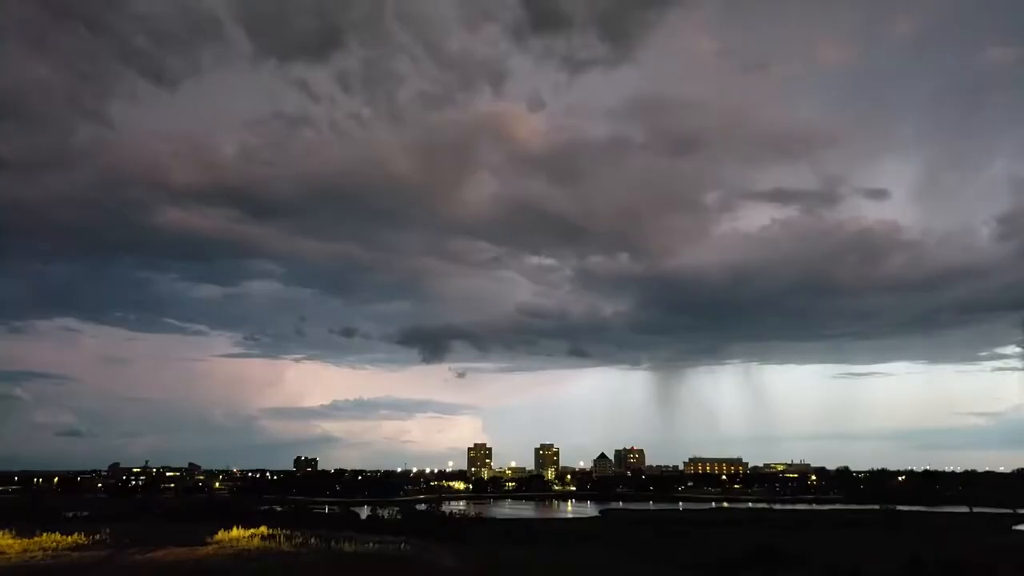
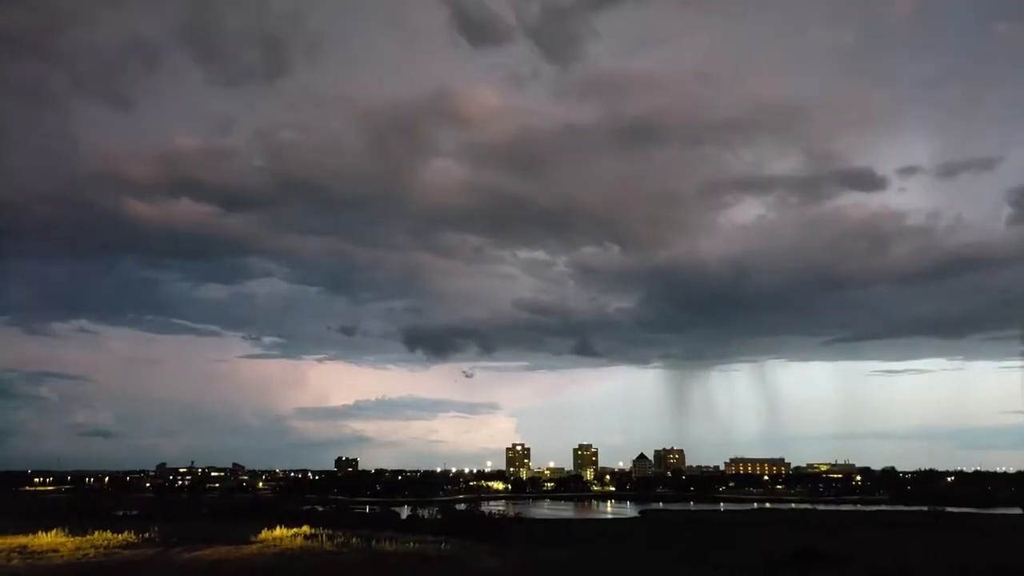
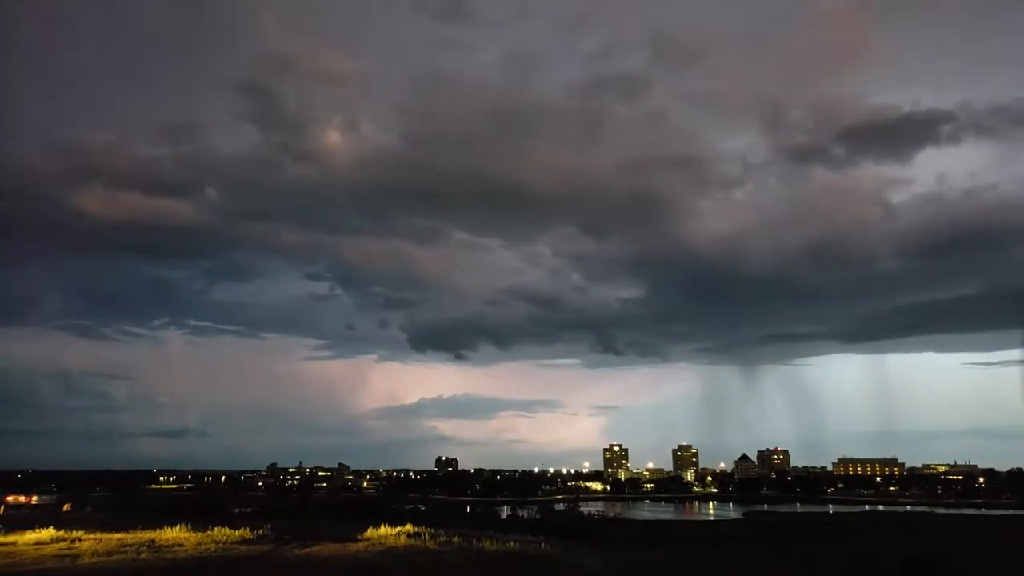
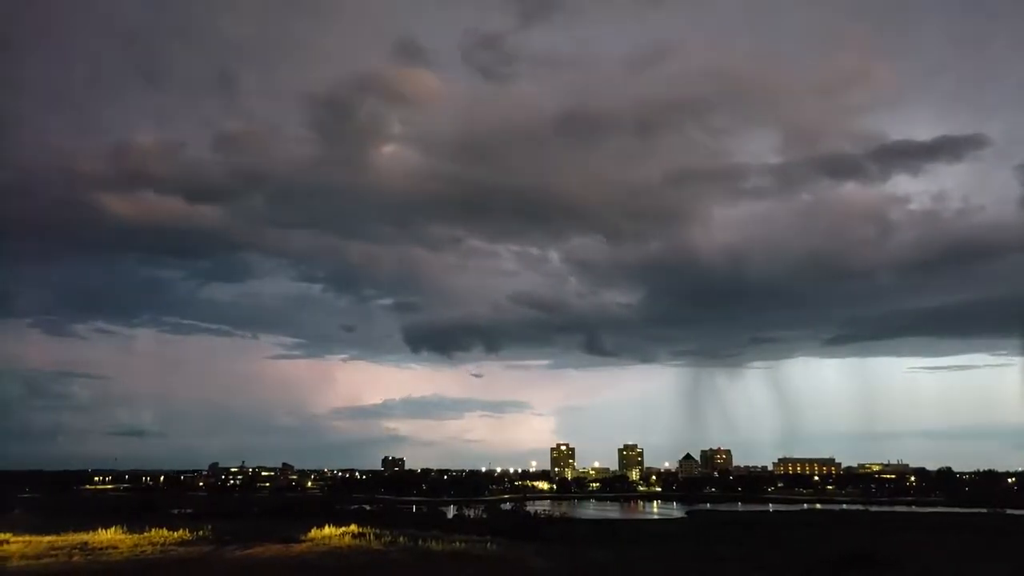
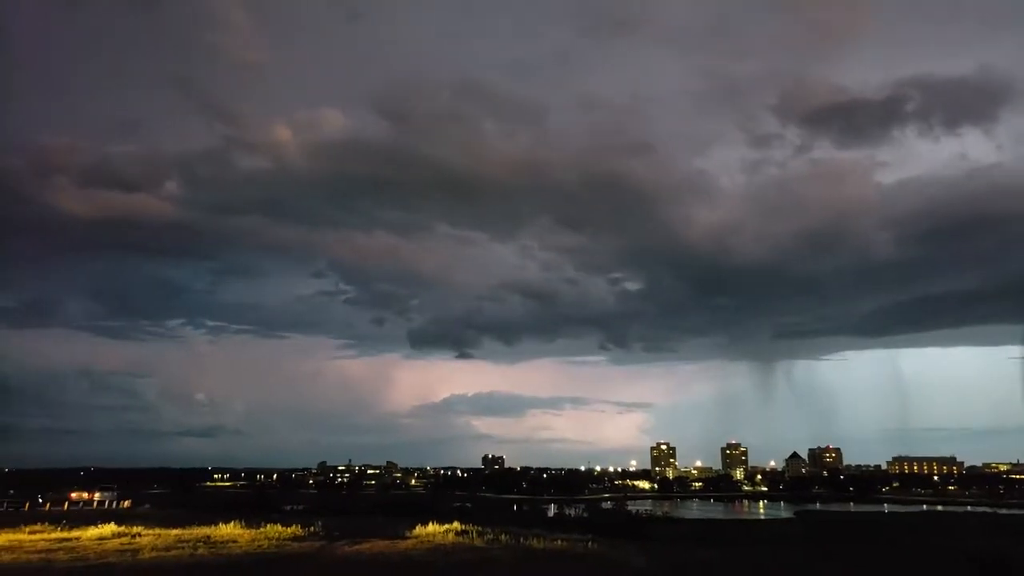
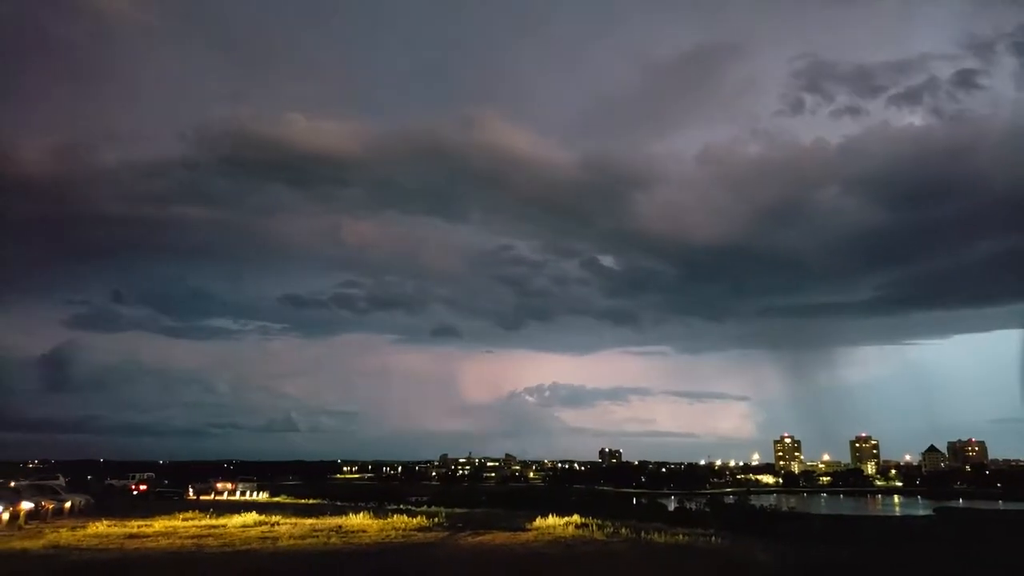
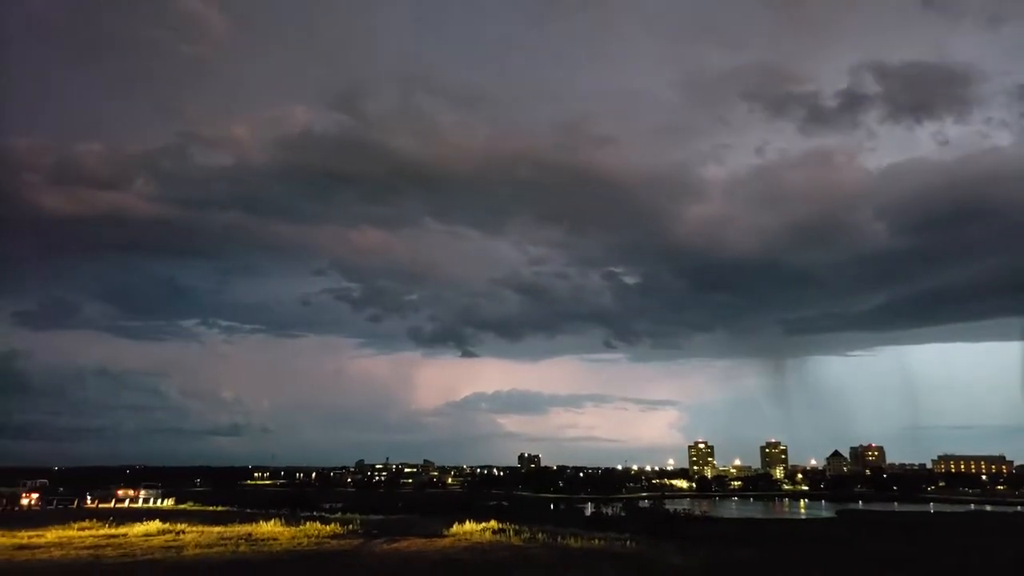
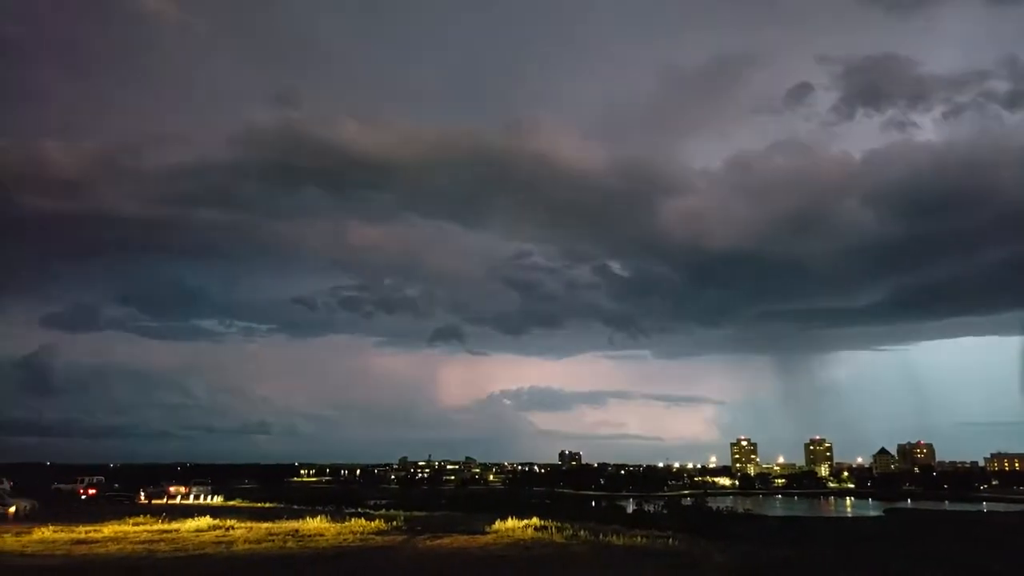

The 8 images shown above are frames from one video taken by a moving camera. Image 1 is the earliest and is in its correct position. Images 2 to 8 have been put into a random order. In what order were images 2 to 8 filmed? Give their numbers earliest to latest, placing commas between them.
2, 4, 3, 5, 7, 8, 6
